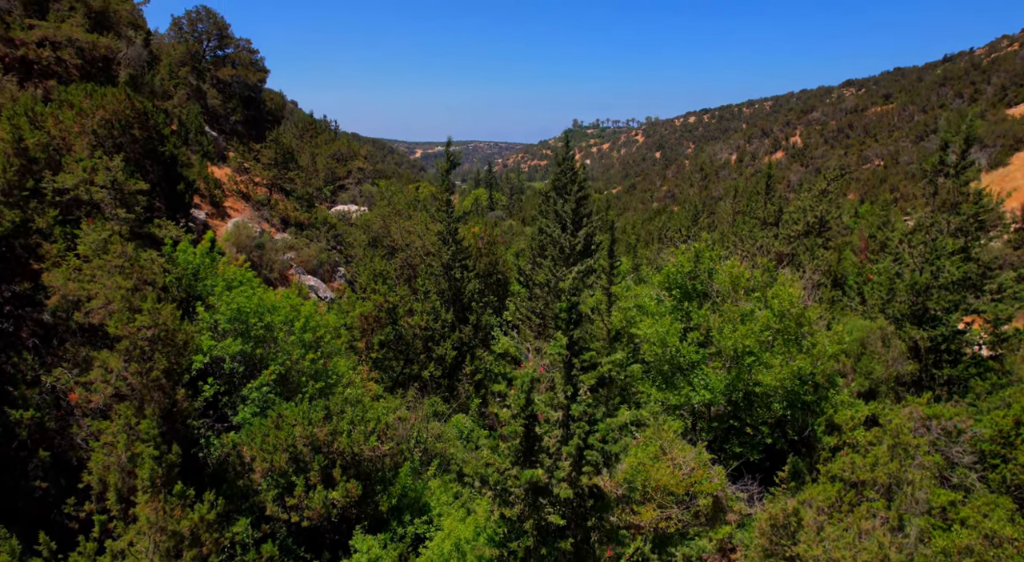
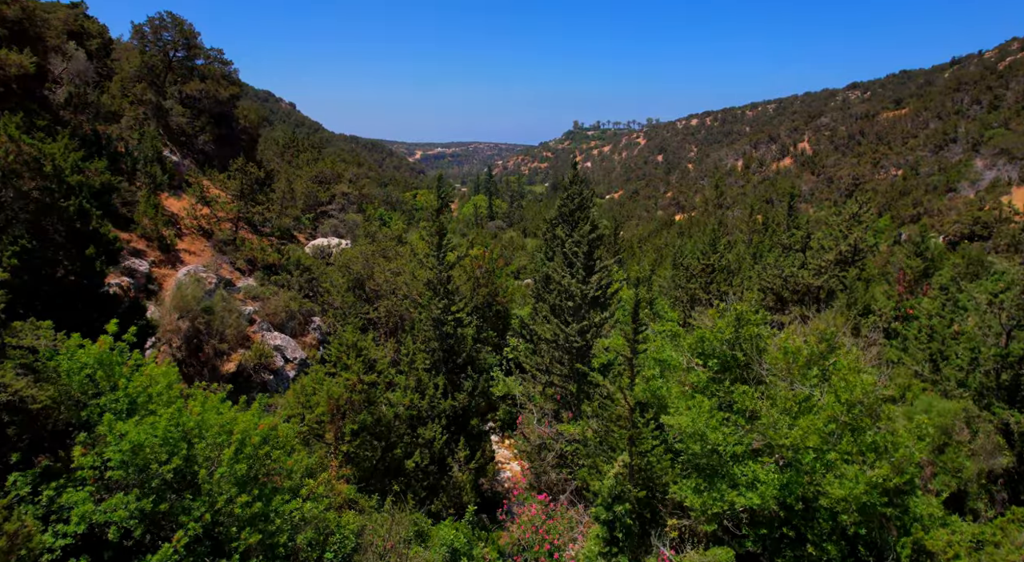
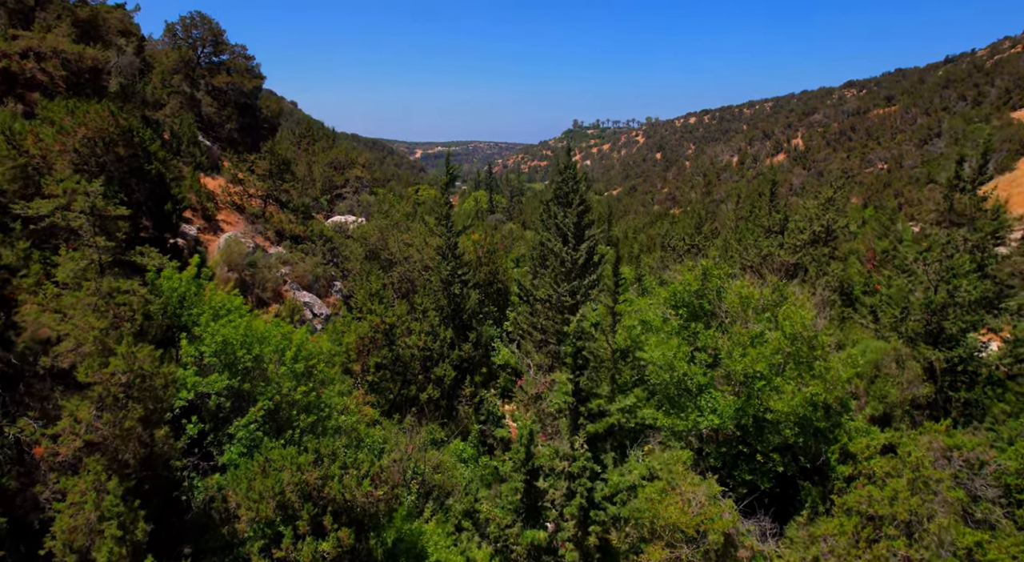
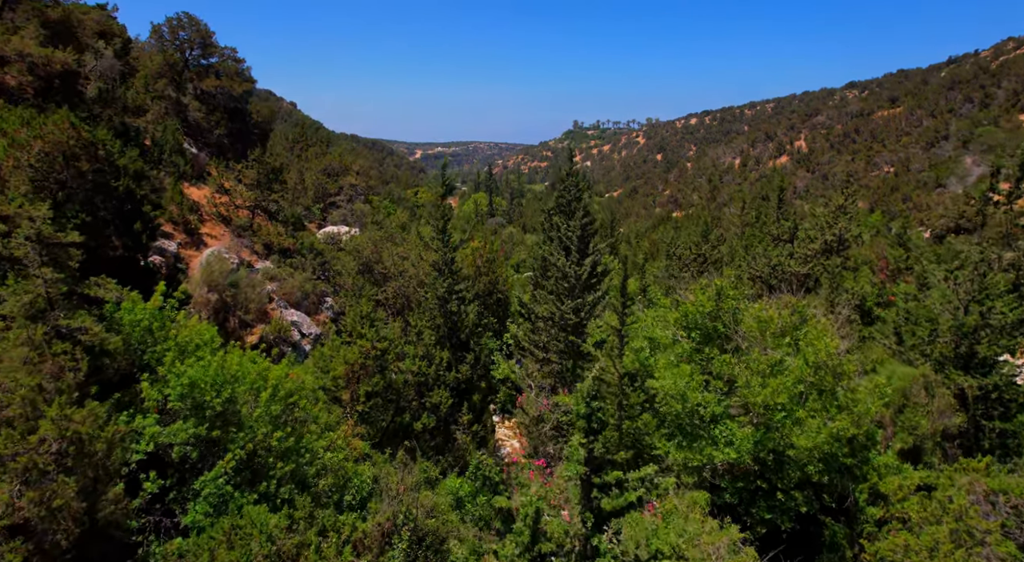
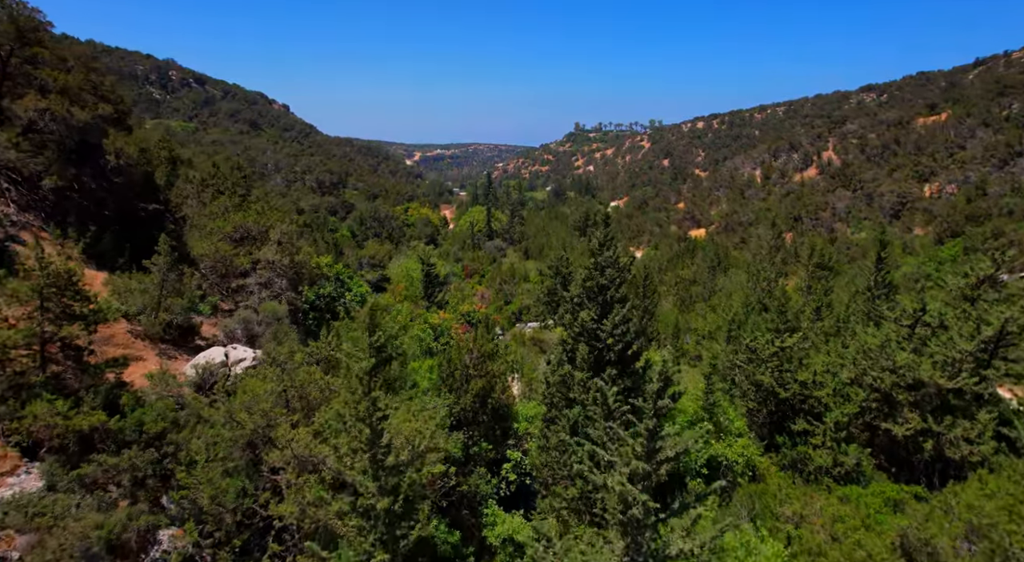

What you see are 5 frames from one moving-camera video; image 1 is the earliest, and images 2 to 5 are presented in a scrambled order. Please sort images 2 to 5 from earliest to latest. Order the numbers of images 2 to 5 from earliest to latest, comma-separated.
3, 4, 2, 5
